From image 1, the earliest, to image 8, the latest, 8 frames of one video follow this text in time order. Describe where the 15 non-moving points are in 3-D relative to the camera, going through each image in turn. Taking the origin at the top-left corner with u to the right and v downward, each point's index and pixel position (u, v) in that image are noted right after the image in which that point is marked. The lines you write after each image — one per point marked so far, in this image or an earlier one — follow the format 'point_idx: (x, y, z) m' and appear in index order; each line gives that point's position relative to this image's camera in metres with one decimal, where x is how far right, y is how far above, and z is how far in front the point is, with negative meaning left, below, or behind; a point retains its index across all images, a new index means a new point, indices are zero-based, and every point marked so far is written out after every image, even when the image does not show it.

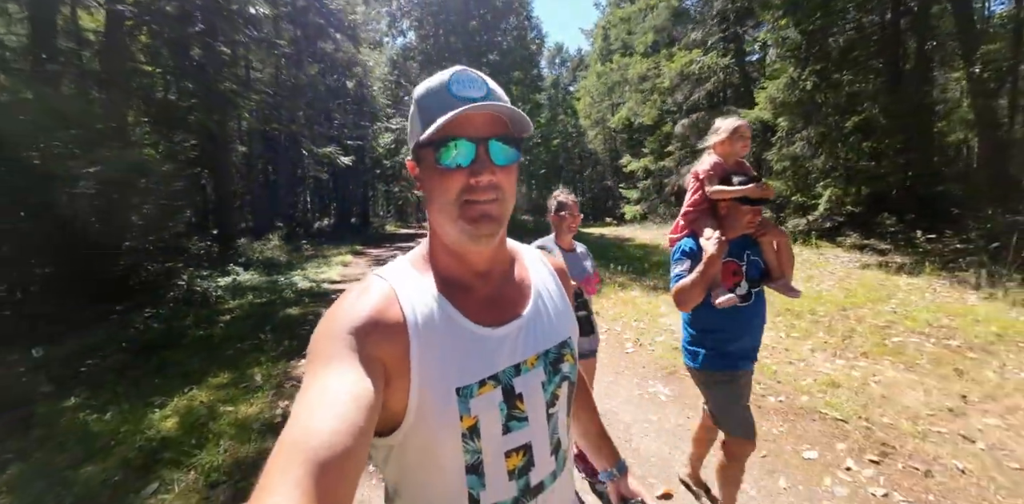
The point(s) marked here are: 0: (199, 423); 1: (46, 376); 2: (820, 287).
0: (-2.6, -1.4, +3.4) m
1: (-4.7, -1.2, +4.1) m
2: (+5.5, -0.7, +7.4) m
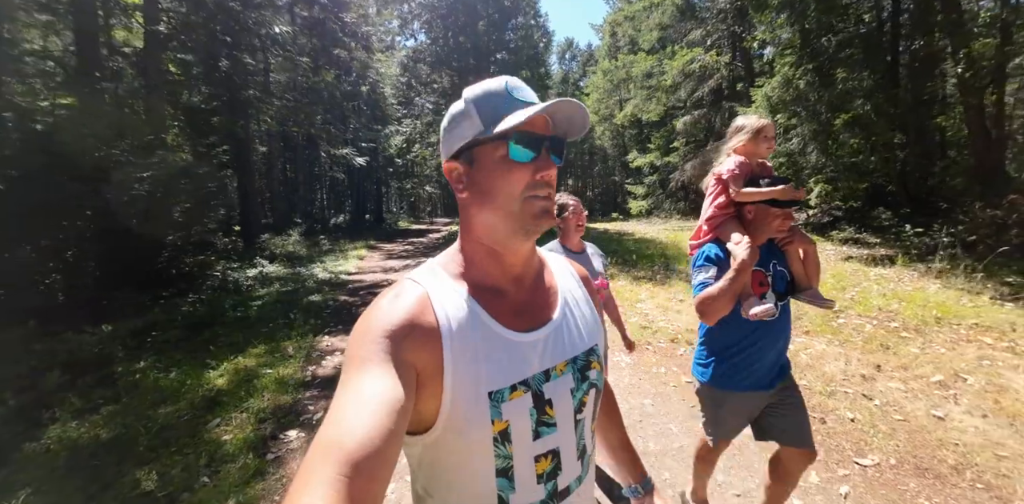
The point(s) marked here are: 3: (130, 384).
0: (-2.8, -1.3, +4.3) m
1: (-4.8, -1.1, +5.0) m
2: (+5.5, -0.5, +8.0) m
3: (-3.9, -1.4, +4.1) m
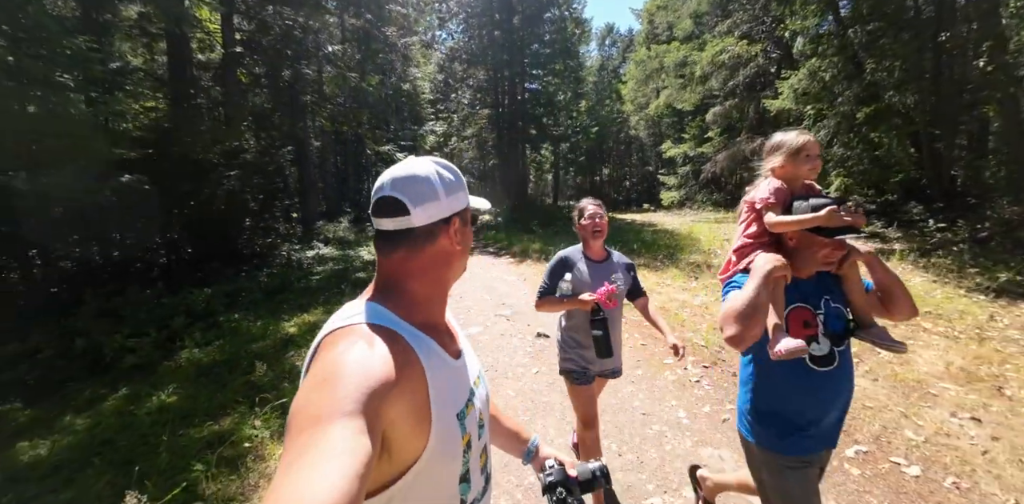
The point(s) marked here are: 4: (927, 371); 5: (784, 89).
0: (-2.8, -1.1, +5.7) m
1: (-4.8, -0.9, +6.6) m
2: (+5.7, -0.4, +8.6) m
3: (-4.0, -1.1, +5.7) m
4: (+4.4, -1.2, +4.2) m
5: (+10.7, +6.4, +15.8) m
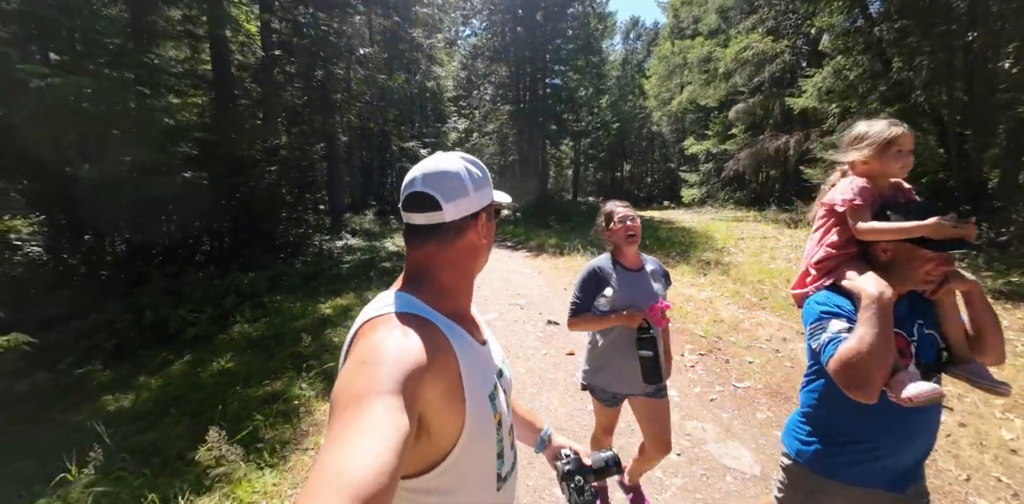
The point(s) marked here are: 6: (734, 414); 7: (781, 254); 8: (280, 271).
0: (-2.6, -0.9, +6.4) m
1: (-4.6, -0.6, +7.3) m
2: (+6.1, -0.3, +8.8) m
3: (-3.8, -0.9, +6.4) m
4: (+4.5, -1.2, +4.5) m
5: (+11.5, +6.4, +15.6) m
6: (+2.1, -1.6, +3.9) m
7: (+7.0, 0.0, +10.5) m
8: (-4.8, -0.4, +8.3) m
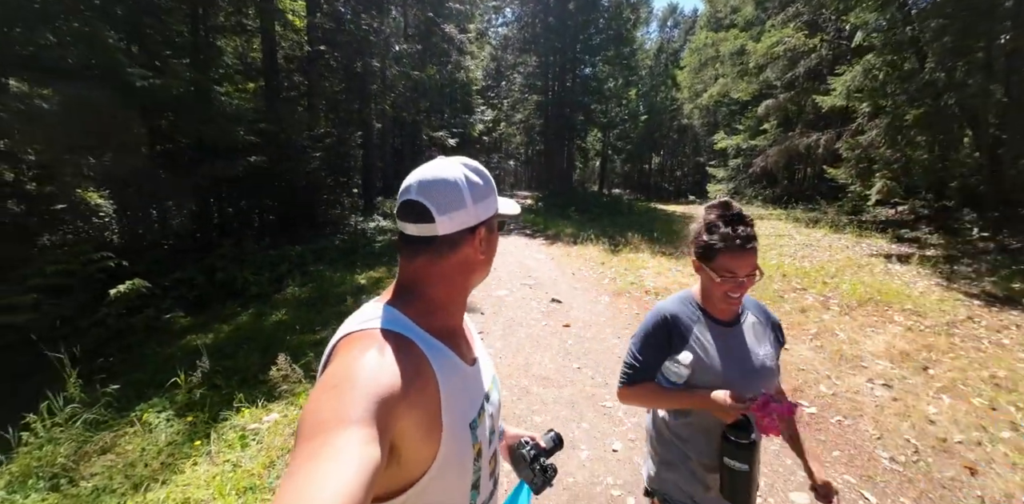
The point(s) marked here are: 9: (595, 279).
0: (-2.5, -0.5, +7.3) m
1: (-4.3, -0.1, +8.4) m
2: (+6.4, -0.3, +9.3) m
3: (-3.6, -0.5, +7.5) m
4: (+4.5, -1.2, +5.0) m
5: (+12.5, +6.4, +15.5) m
6: (+2.1, -1.4, +4.6) m
7: (+7.4, 0.0, +10.9) m
8: (-4.5, +0.1, +9.4) m
9: (+1.8, -0.6, +8.5) m
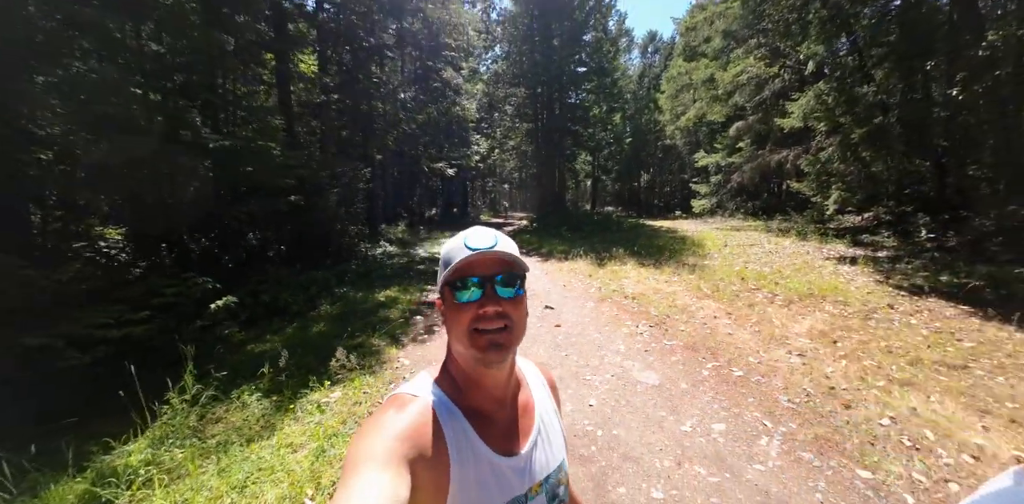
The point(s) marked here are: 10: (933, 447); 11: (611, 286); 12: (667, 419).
0: (-2.5, -1.0, +8.6) m
1: (-4.4, -0.7, +9.7) m
2: (+6.3, -0.4, +10.6) m
3: (-3.7, -1.0, +8.7) m
4: (+4.5, -1.2, +6.3) m
5: (+12.1, +6.1, +17.3) m
6: (+2.1, -1.5, +5.9) m
7: (+7.4, -0.2, +12.3) m
8: (-4.6, -0.5, +10.7) m
9: (+1.8, -0.9, +9.8) m
10: (+3.9, -1.8, +3.8) m
11: (+2.4, -0.8, +9.7) m
12: (+1.7, -1.8, +4.4) m
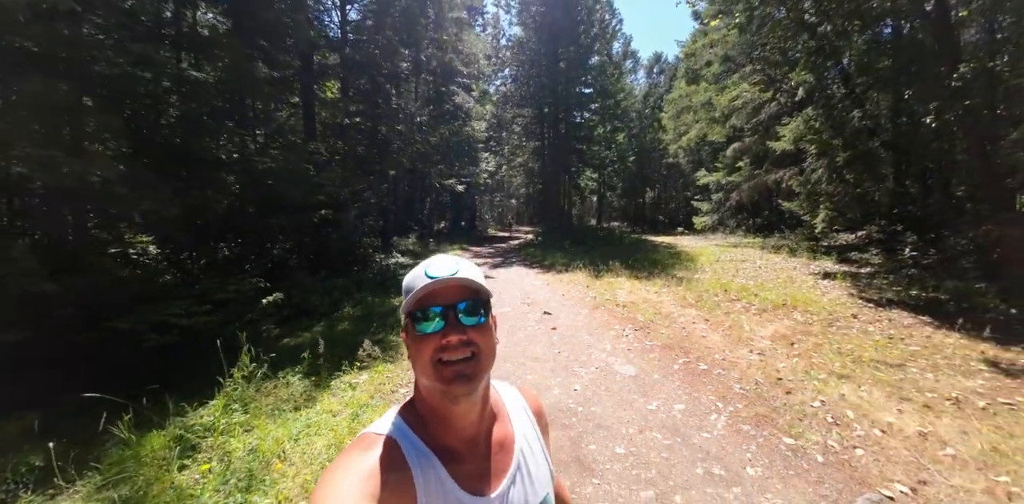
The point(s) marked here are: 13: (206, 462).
0: (-2.5, -1.2, +9.6) m
1: (-4.3, -1.0, +10.8) m
2: (+6.4, -0.8, +11.5) m
3: (-3.6, -1.2, +9.8) m
4: (+4.5, -1.5, +7.2) m
5: (+12.4, +5.4, +18.2) m
6: (+2.1, -1.7, +6.8) m
7: (+7.5, -0.7, +13.1) m
8: (-4.5, -0.8, +11.7) m
9: (+1.8, -1.2, +10.8) m
10: (+3.9, -2.0, +4.6) m
11: (+2.4, -1.1, +10.6) m
12: (+1.7, -2.0, +5.3) m
13: (-3.0, -2.0, +3.9) m
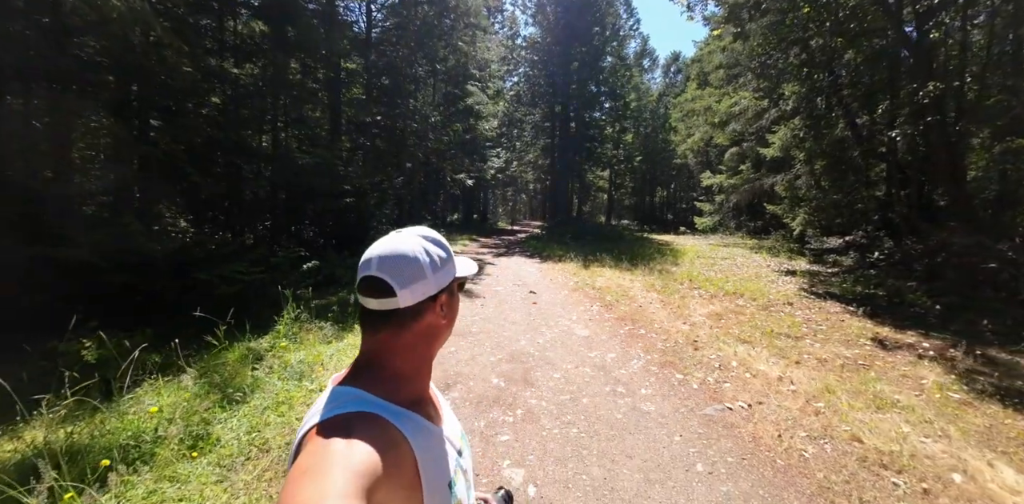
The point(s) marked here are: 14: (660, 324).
0: (-2.7, -0.7, +11.5) m
1: (-4.5, -0.4, +12.7) m
2: (+6.2, -0.7, +13.0) m
3: (-3.9, -0.7, +11.6) m
4: (+4.1, -1.3, +8.8) m
5: (+12.7, +5.4, +19.4) m
6: (+1.7, -1.5, +8.5) m
7: (+7.4, -0.5, +14.6) m
8: (-4.6, -0.2, +13.6) m
9: (+1.6, -0.9, +12.5) m
10: (+3.4, -1.8, +6.2) m
11: (+2.2, -0.8, +12.2) m
12: (+1.2, -1.7, +7.0) m
13: (-3.5, -1.6, +5.7) m
14: (+3.0, -1.5, +8.2) m
